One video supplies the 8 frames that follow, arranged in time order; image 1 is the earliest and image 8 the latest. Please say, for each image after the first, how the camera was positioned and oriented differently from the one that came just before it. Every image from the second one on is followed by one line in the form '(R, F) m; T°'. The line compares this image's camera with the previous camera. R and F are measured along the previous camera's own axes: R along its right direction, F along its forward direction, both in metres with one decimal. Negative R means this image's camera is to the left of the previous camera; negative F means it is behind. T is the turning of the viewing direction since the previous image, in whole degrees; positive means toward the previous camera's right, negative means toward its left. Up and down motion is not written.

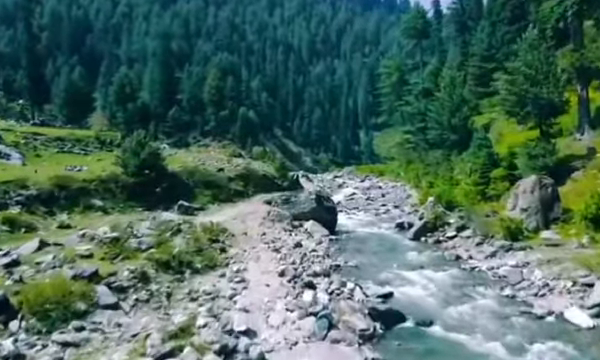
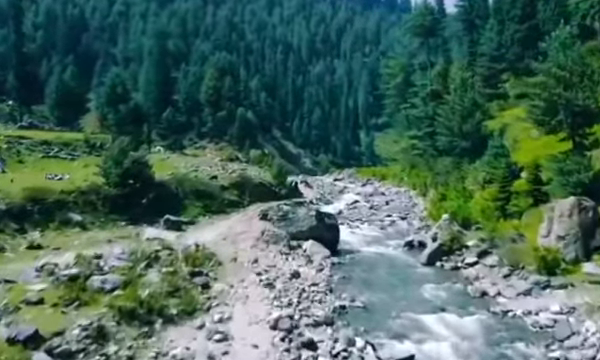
(+0.1, +5.7) m; 0°
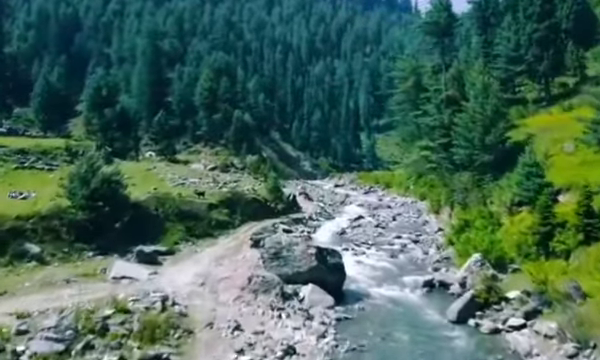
(+0.2, +8.7) m; 0°
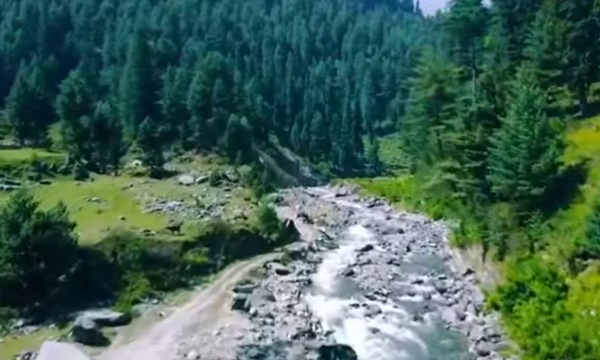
(+0.3, +12.7) m; 0°
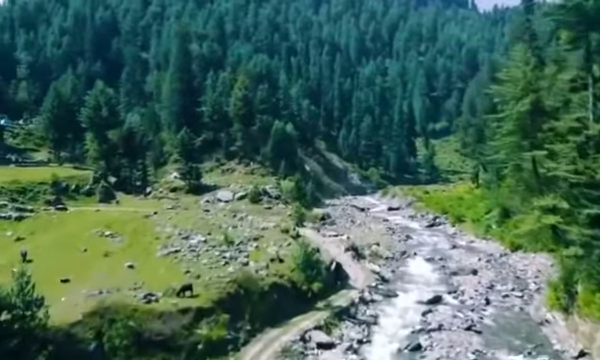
(+0.1, +13.6) m; -5°
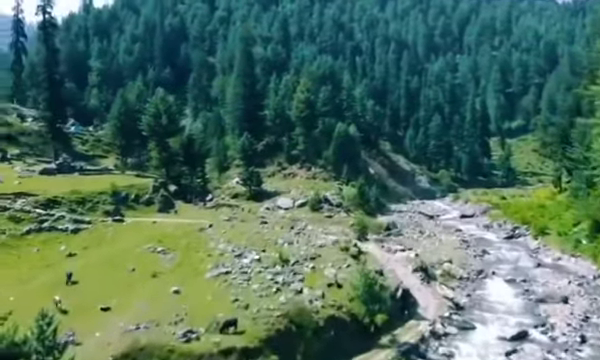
(+0.6, +5.7) m; -7°
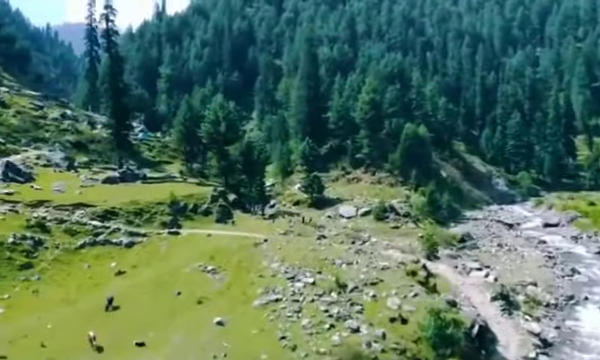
(+1.0, +5.7) m; -8°
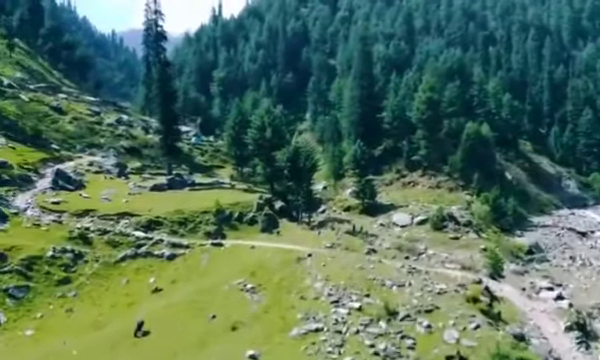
(+1.1, +4.6) m; -6°
